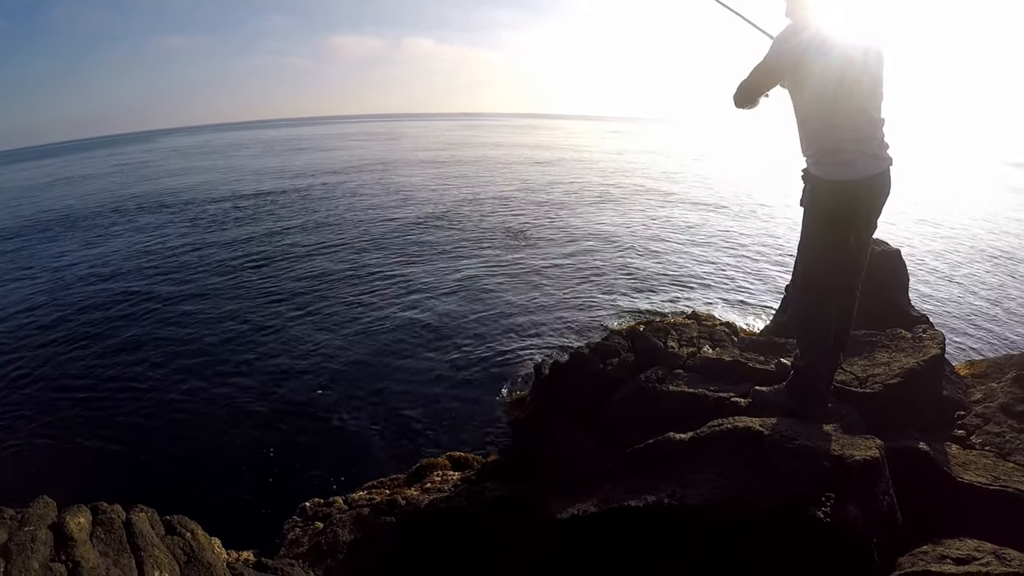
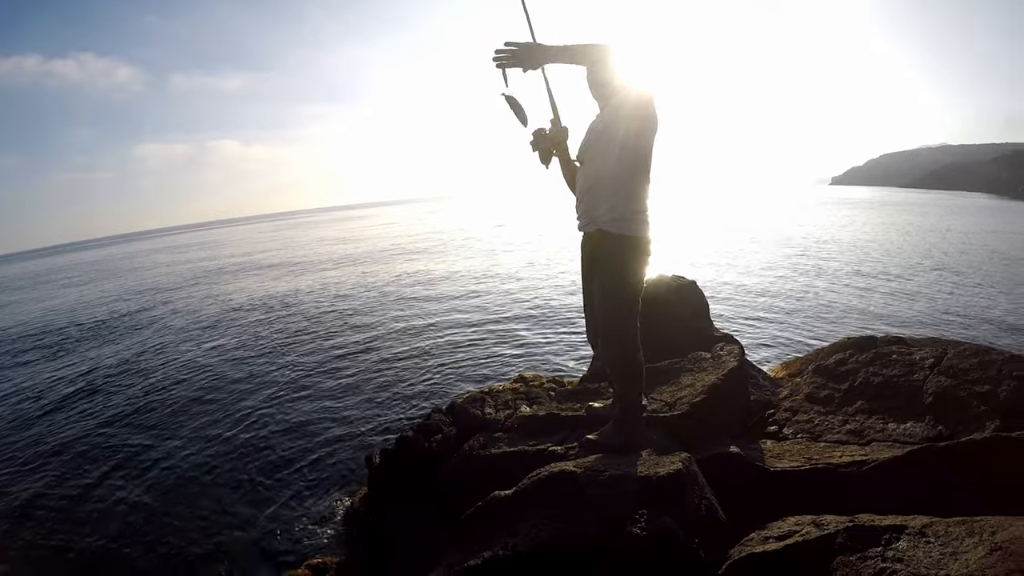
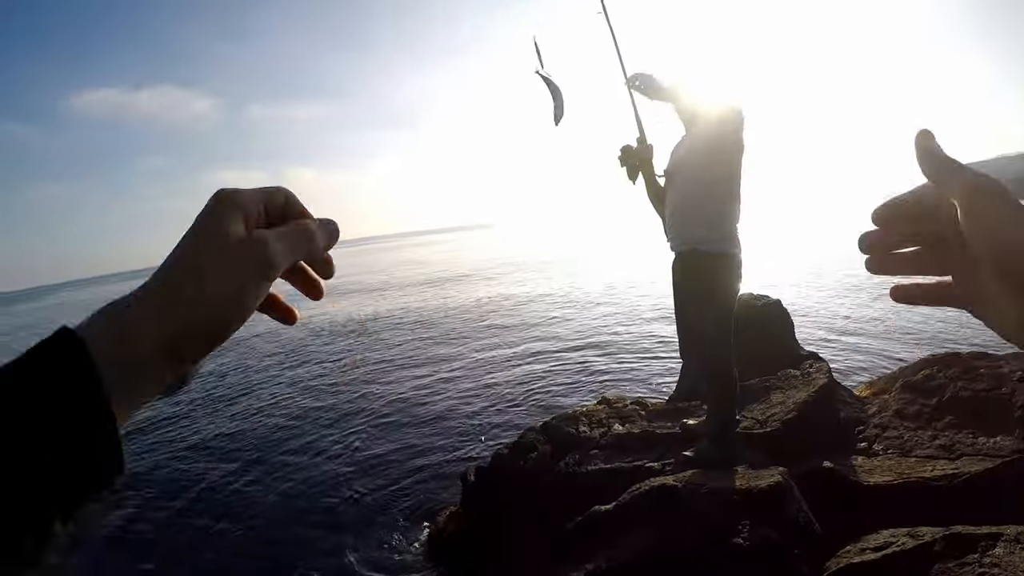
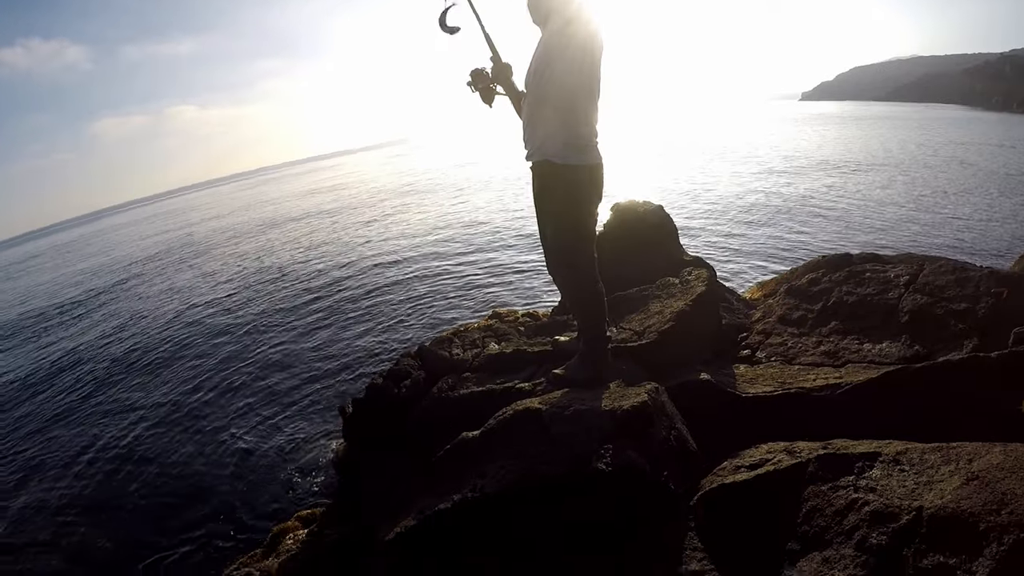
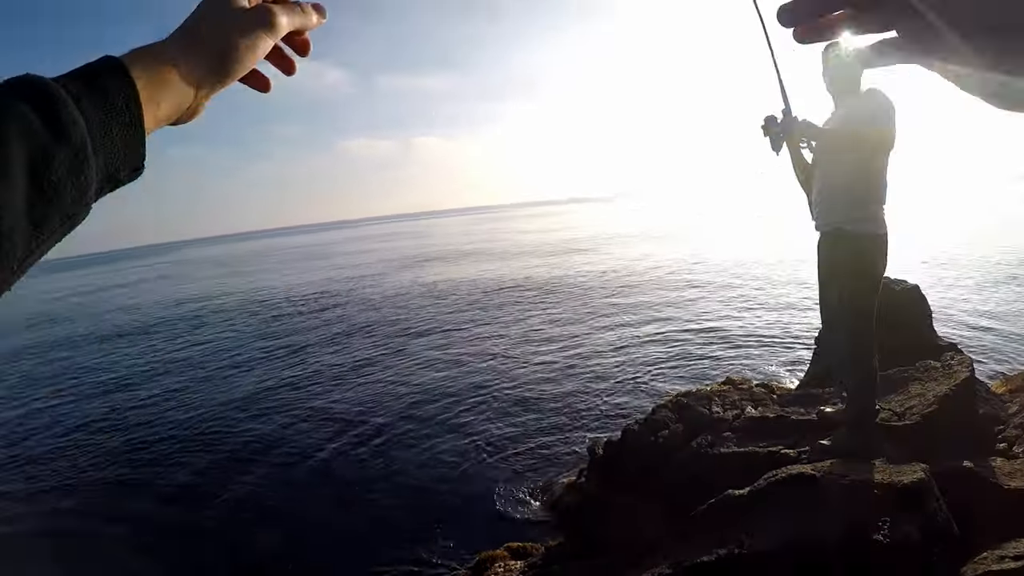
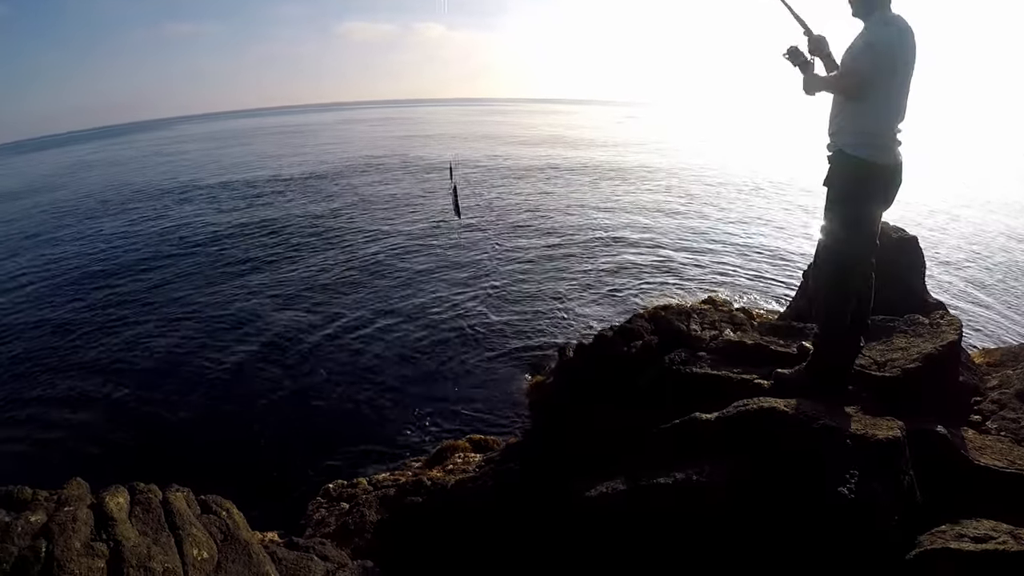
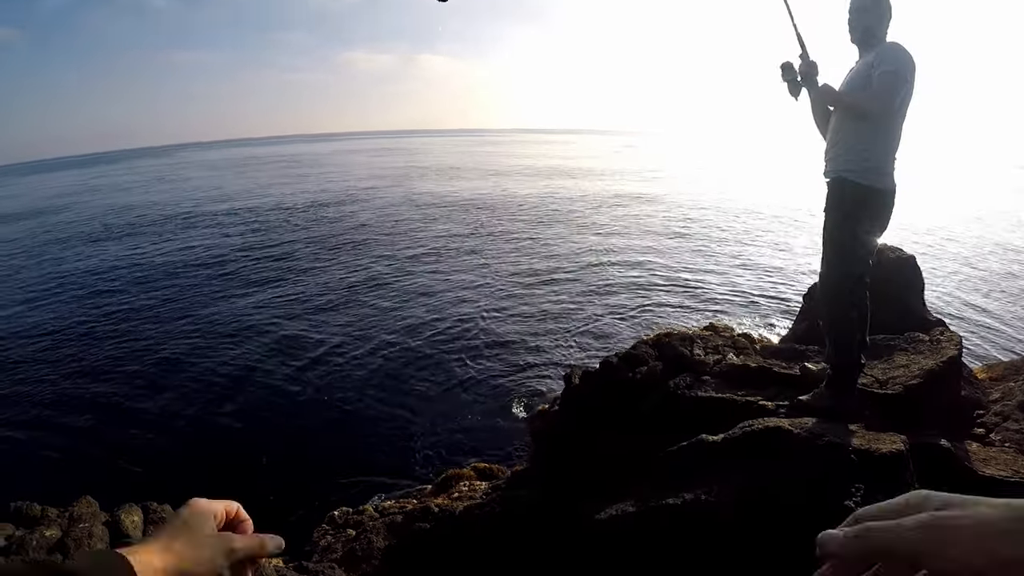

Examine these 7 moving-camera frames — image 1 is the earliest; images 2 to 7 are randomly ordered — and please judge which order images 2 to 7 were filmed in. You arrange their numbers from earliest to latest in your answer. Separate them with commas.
6, 7, 5, 3, 2, 4
